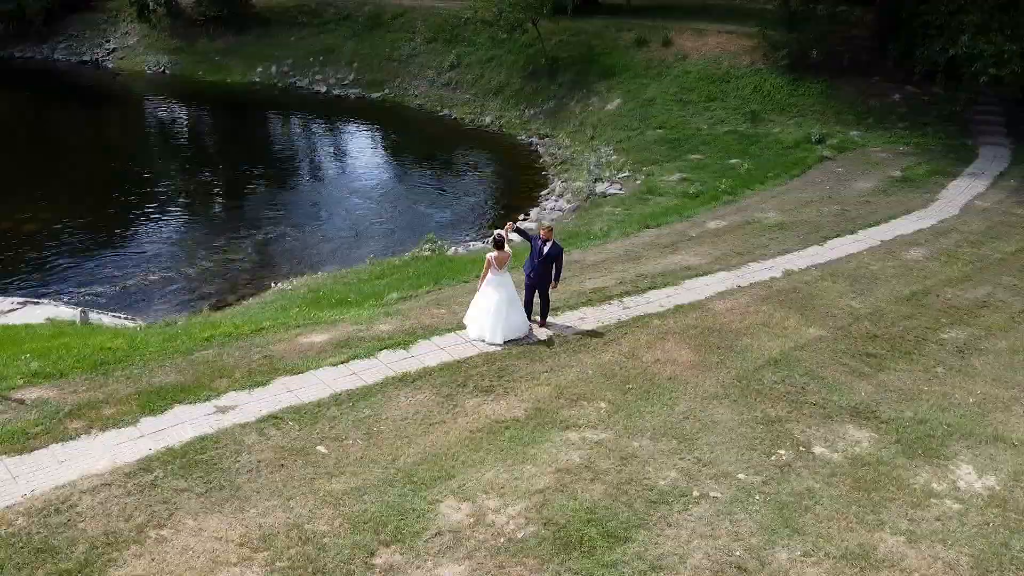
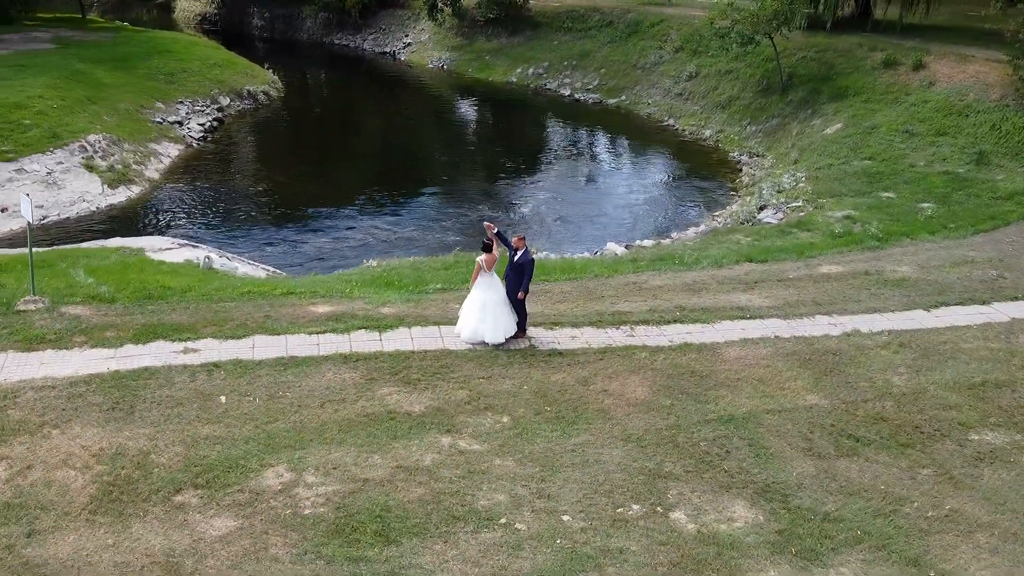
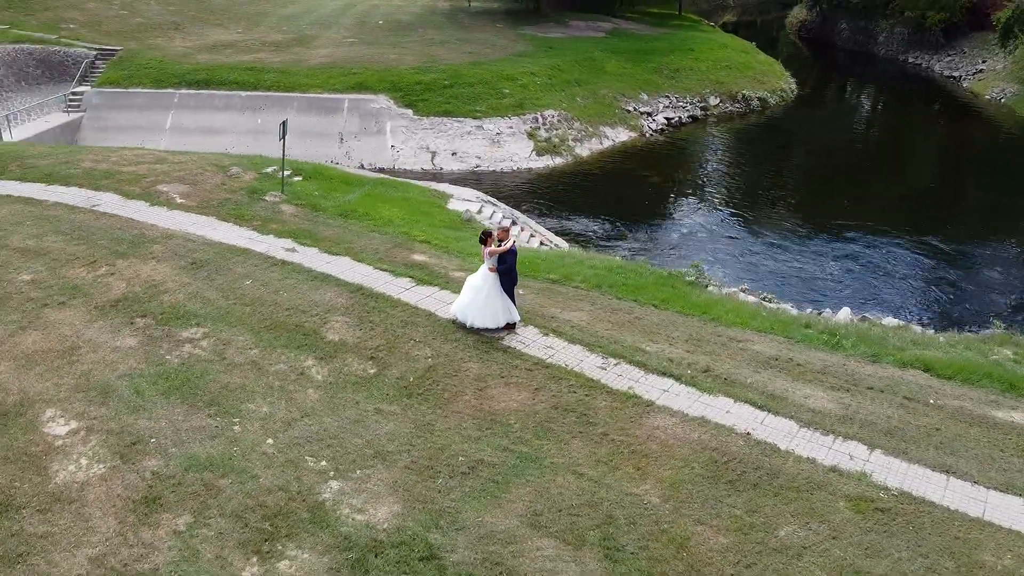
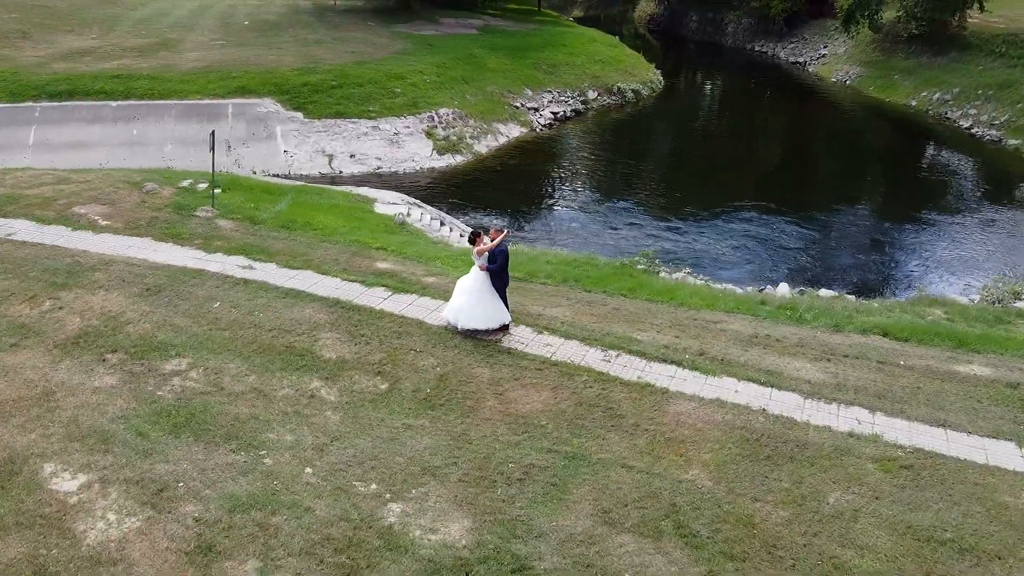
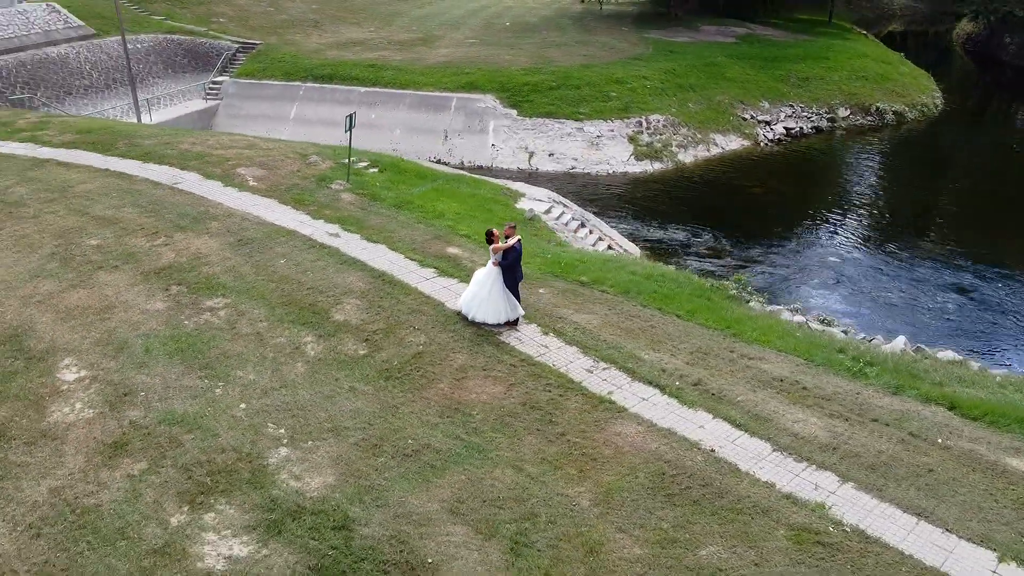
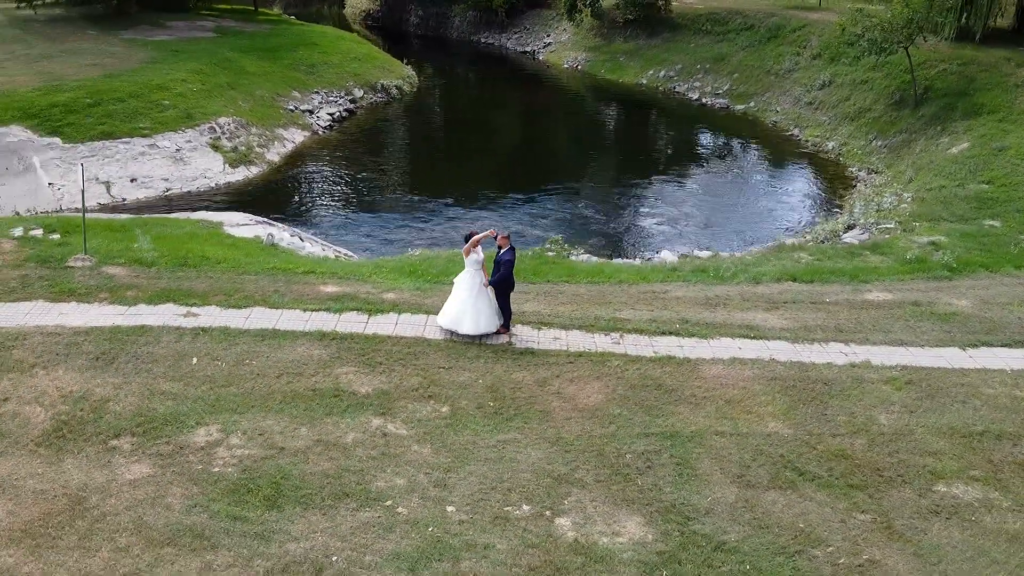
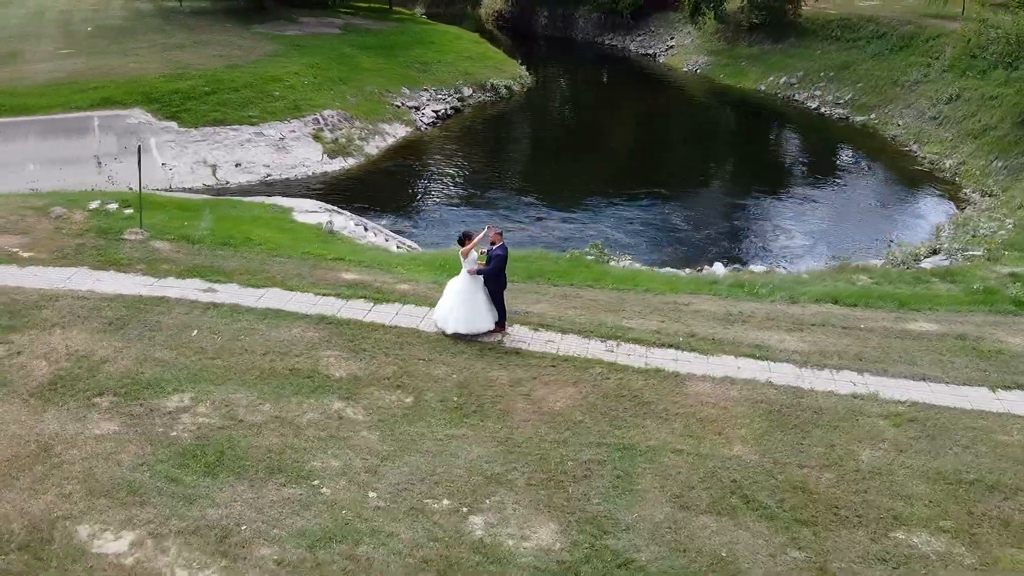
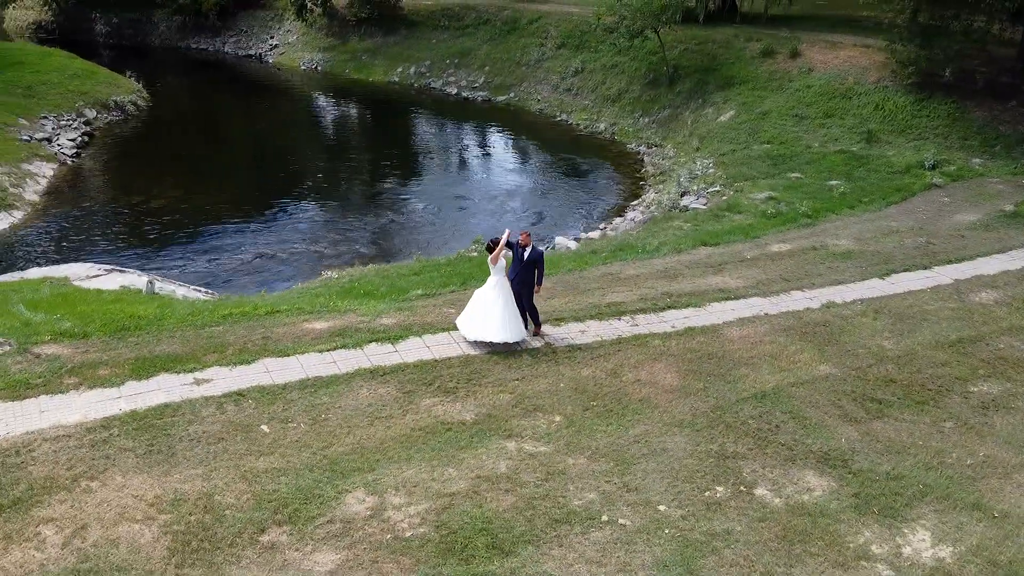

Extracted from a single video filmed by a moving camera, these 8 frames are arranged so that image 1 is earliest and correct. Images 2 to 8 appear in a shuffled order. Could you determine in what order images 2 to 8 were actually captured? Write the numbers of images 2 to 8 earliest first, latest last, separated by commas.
8, 2, 6, 7, 4, 3, 5
